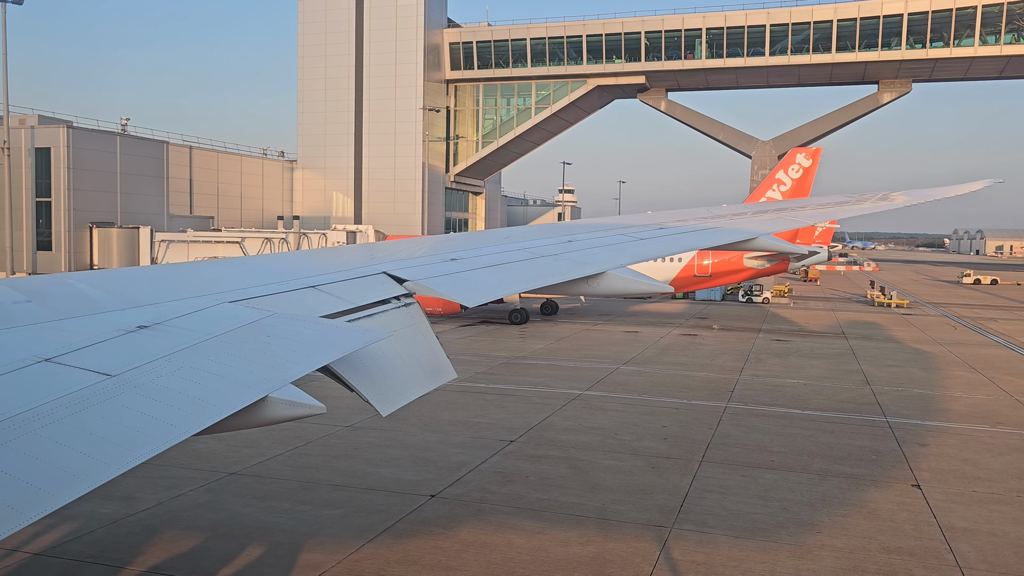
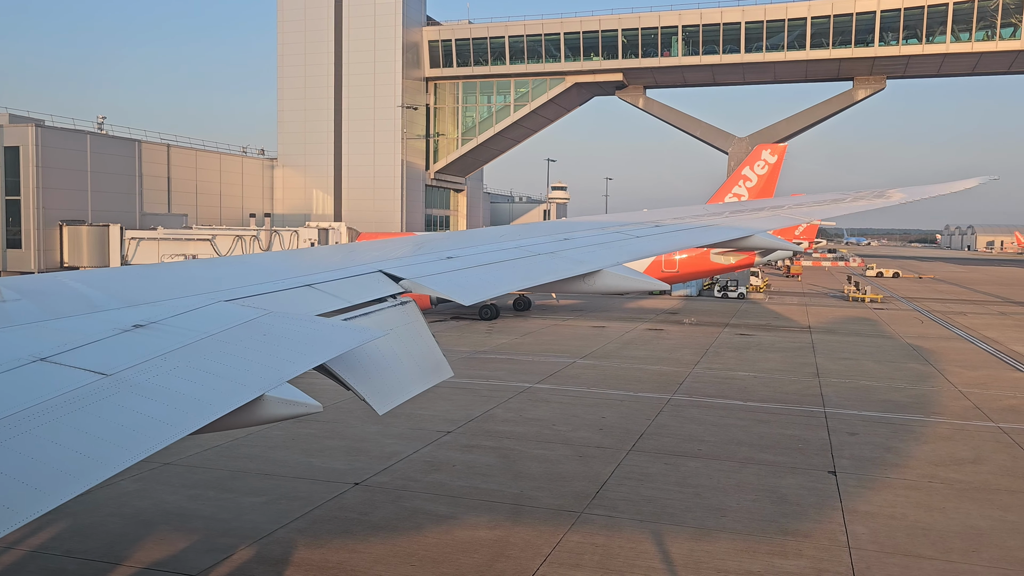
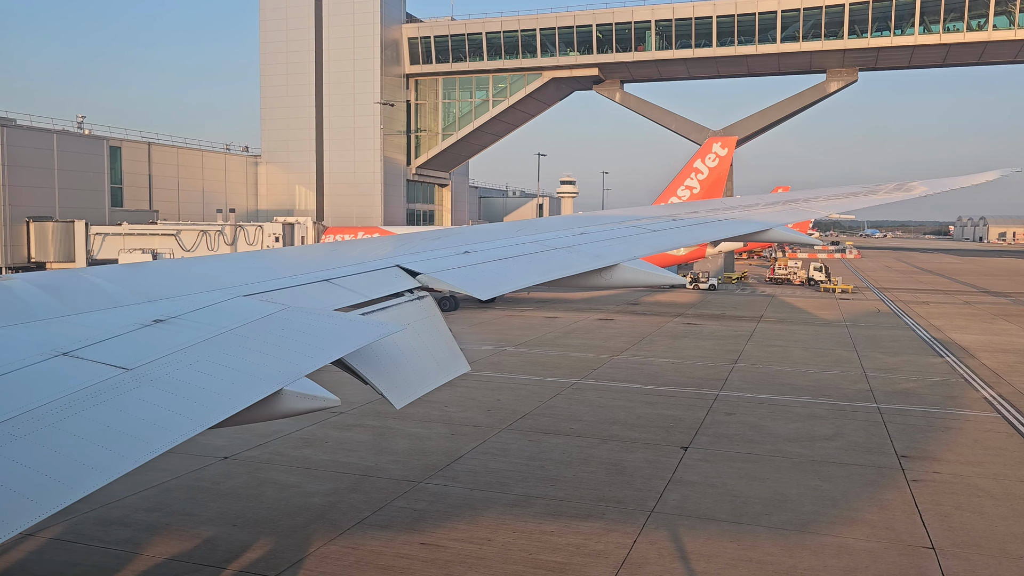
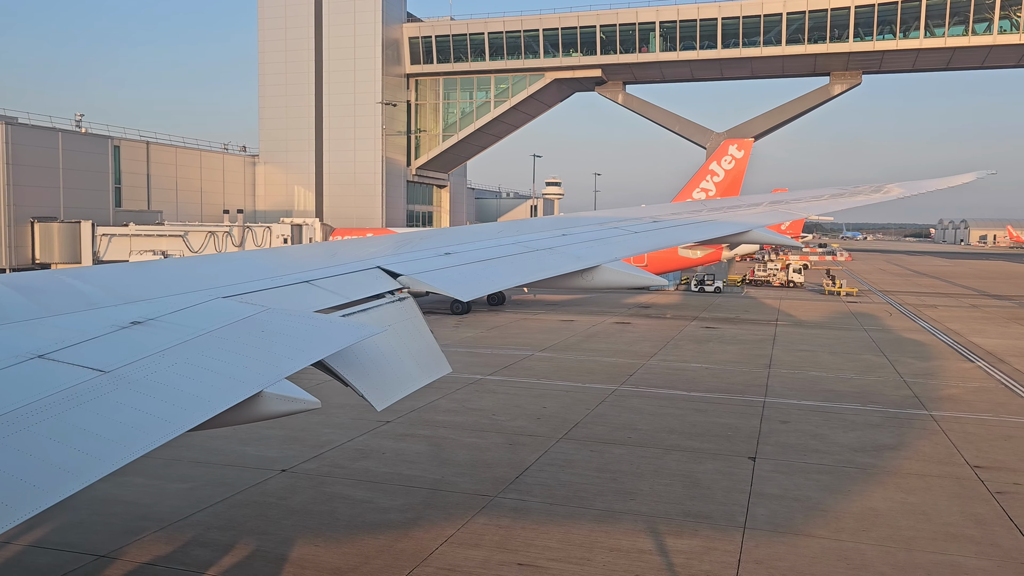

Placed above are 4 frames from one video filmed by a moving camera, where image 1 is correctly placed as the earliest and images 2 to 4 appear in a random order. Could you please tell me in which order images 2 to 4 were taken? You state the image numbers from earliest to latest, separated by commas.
2, 4, 3
